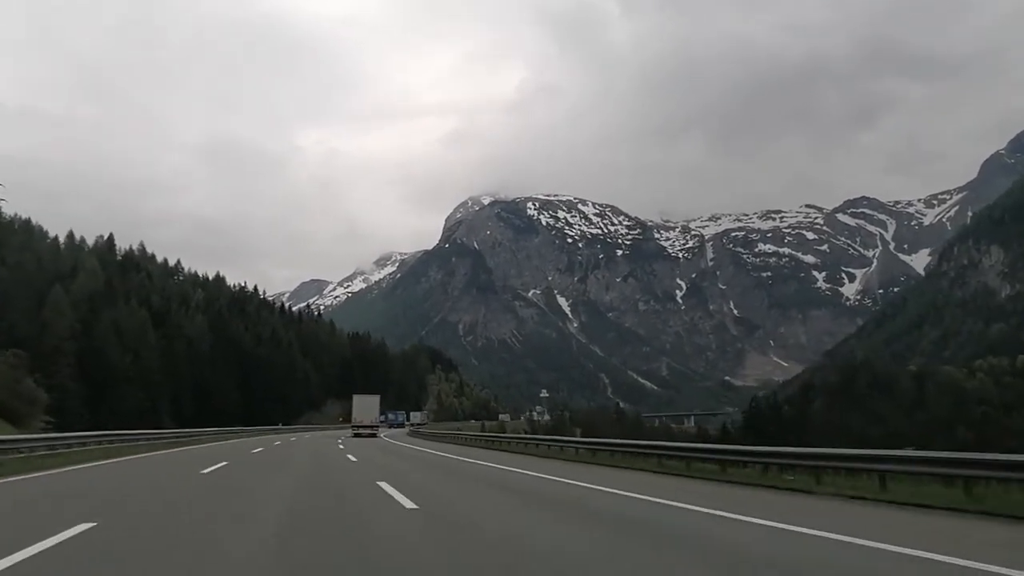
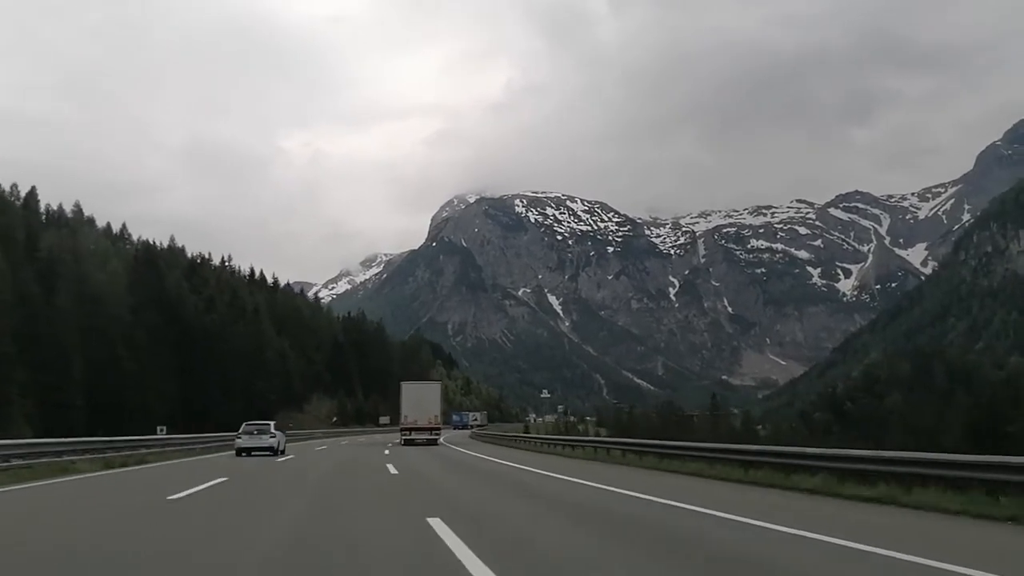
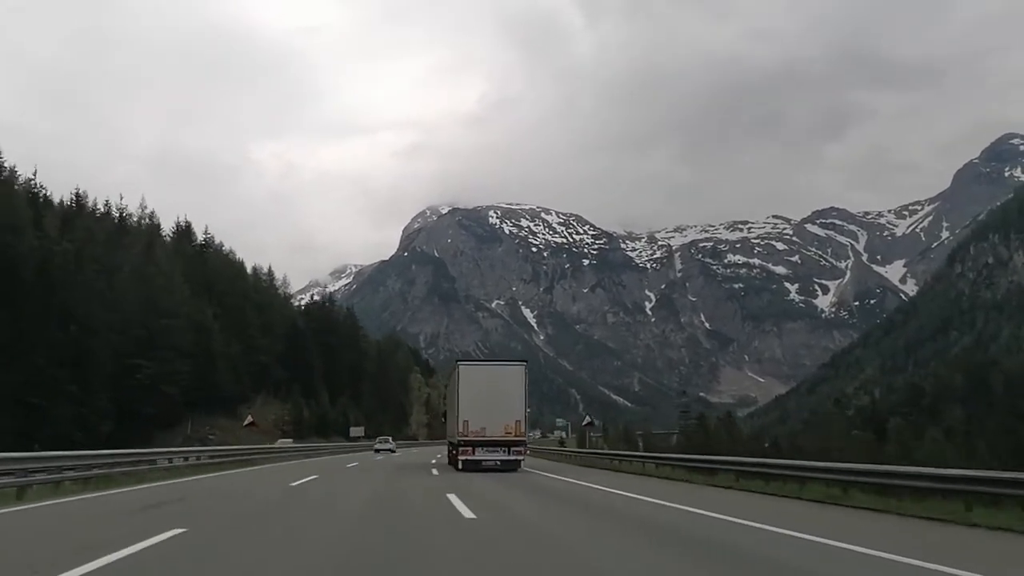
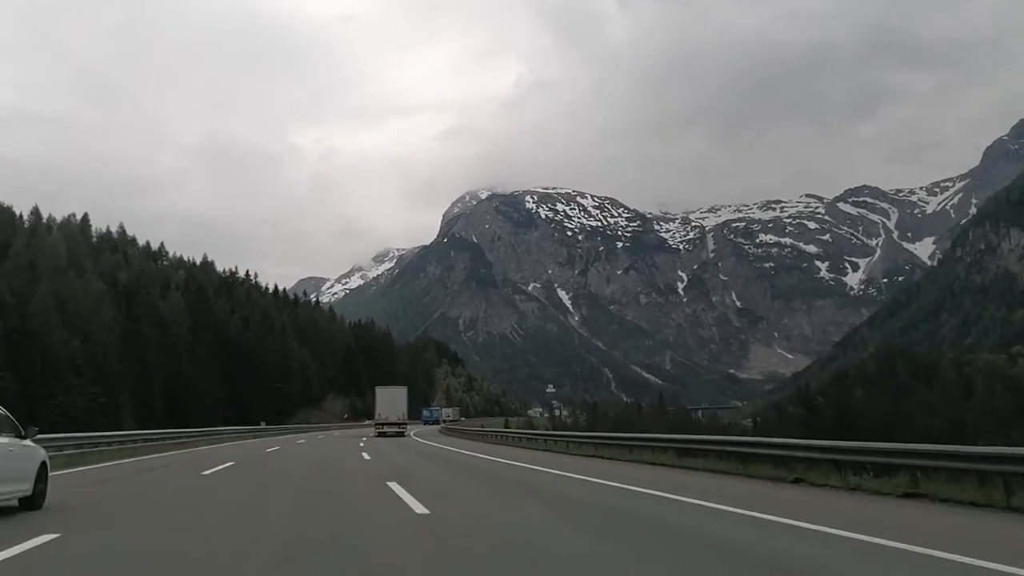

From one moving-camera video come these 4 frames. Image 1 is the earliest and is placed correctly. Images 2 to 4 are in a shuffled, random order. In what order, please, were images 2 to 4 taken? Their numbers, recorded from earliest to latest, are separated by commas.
4, 2, 3
